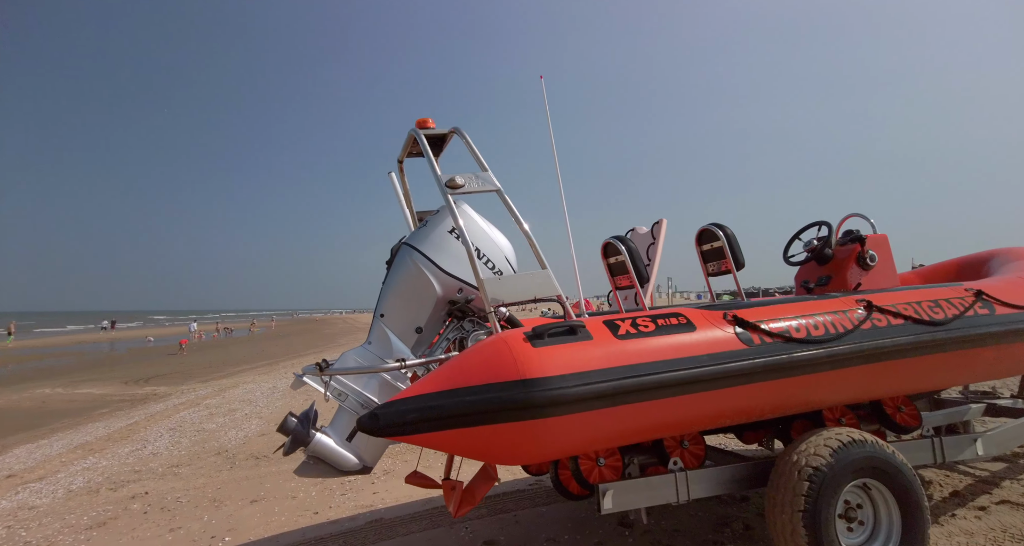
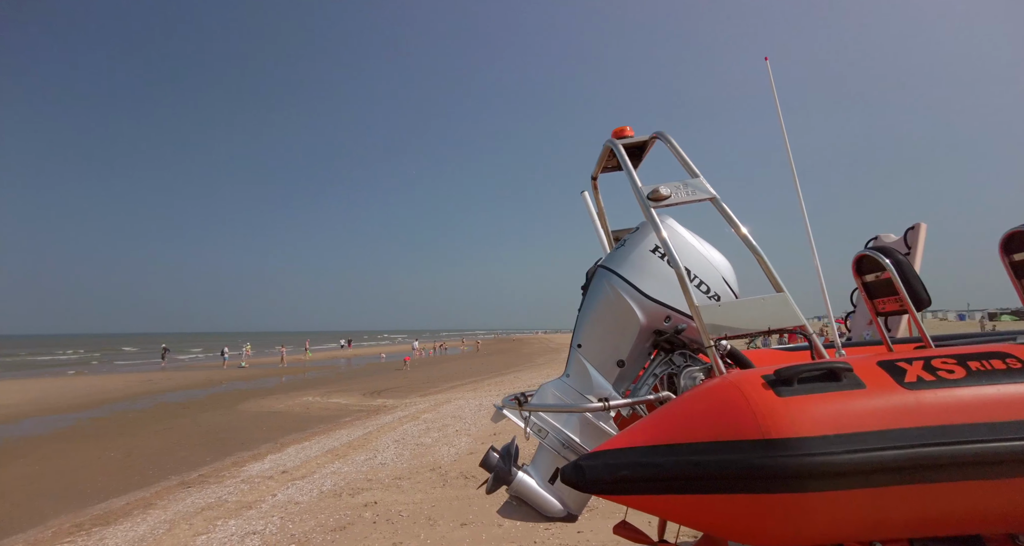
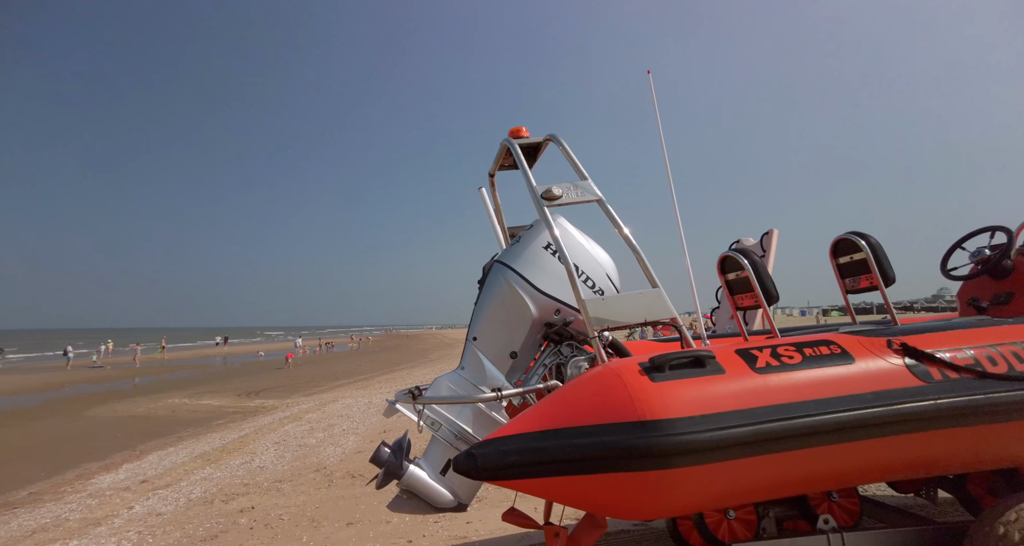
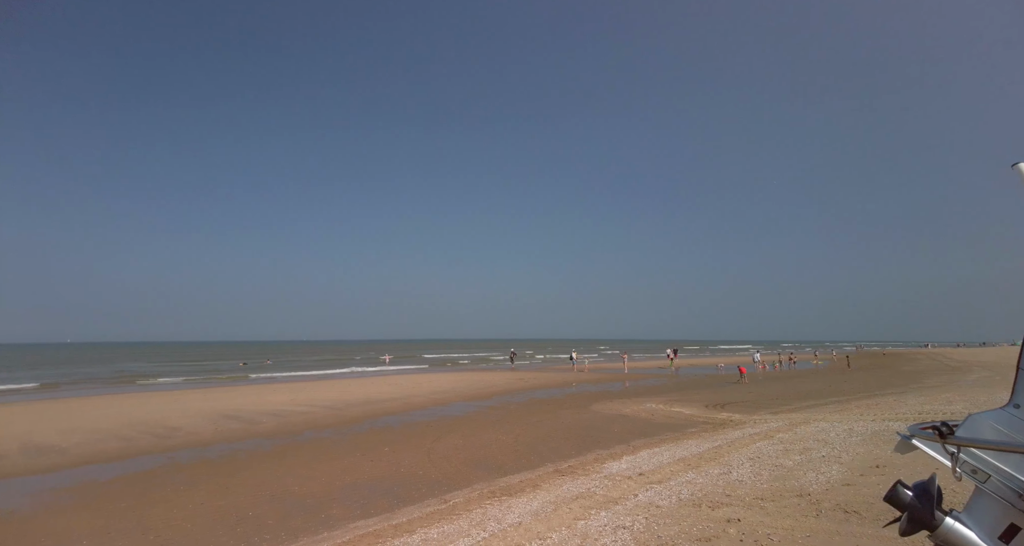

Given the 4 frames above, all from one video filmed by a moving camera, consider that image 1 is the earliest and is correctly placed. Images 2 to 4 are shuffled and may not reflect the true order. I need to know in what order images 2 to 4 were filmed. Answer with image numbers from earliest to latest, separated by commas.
3, 2, 4
